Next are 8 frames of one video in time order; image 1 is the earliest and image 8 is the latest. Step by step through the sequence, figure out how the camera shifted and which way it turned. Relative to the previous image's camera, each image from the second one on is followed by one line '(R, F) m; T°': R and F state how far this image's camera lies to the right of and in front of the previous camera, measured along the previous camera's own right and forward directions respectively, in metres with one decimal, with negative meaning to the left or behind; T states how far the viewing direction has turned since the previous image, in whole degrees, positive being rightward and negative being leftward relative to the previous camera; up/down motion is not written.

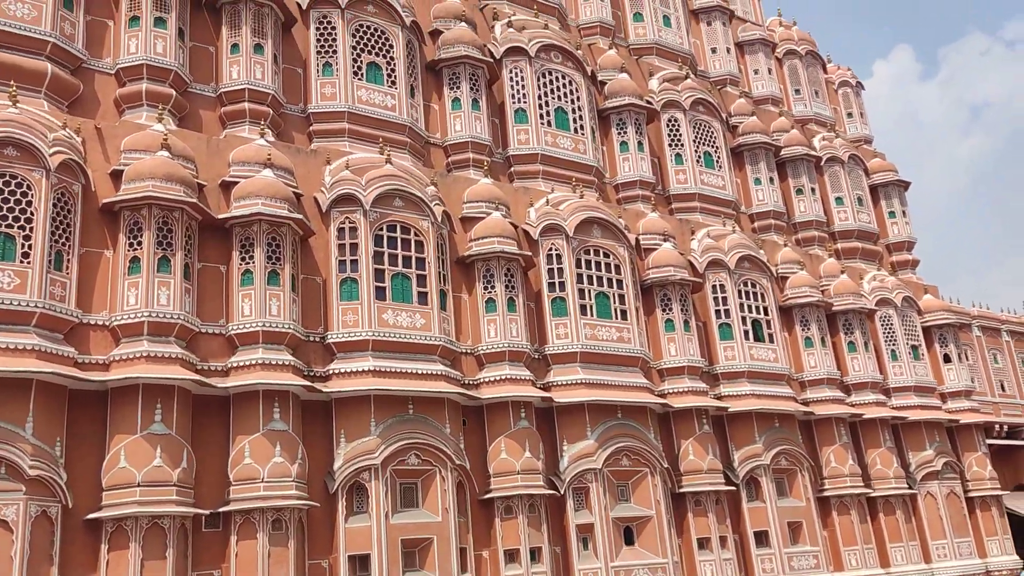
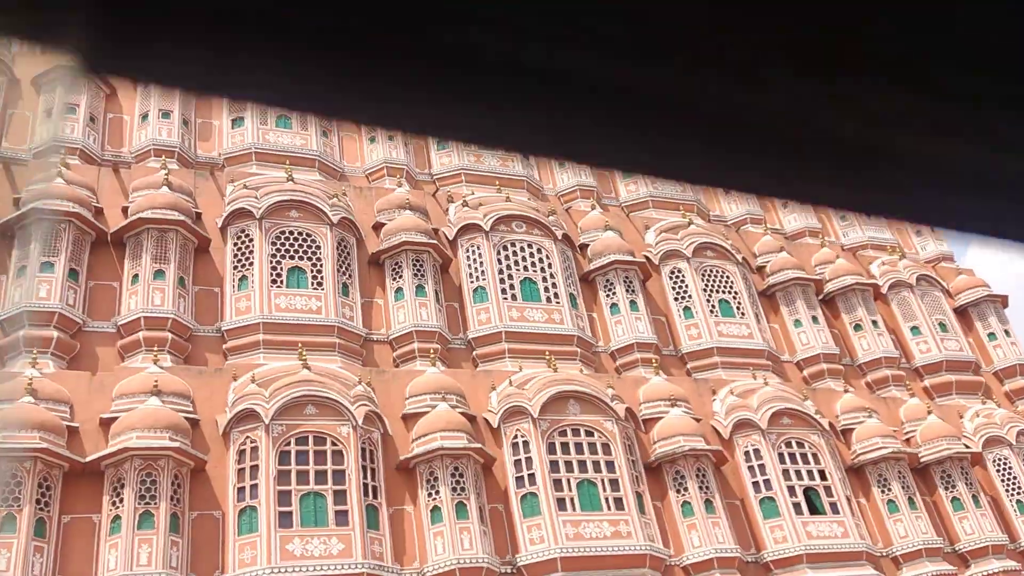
(+3.2, +2.2) m; -10°
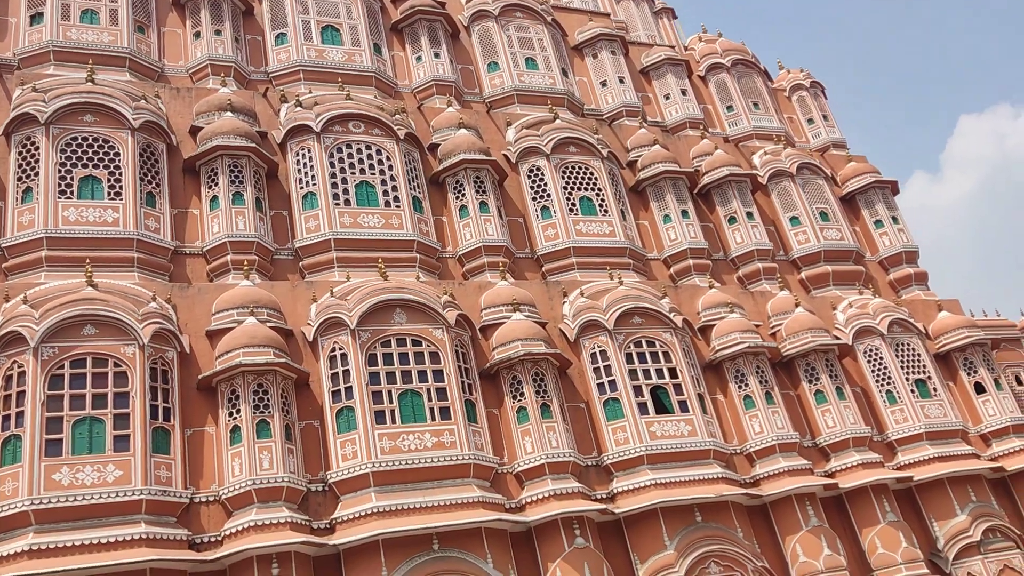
(+2.3, +0.9) m; +2°
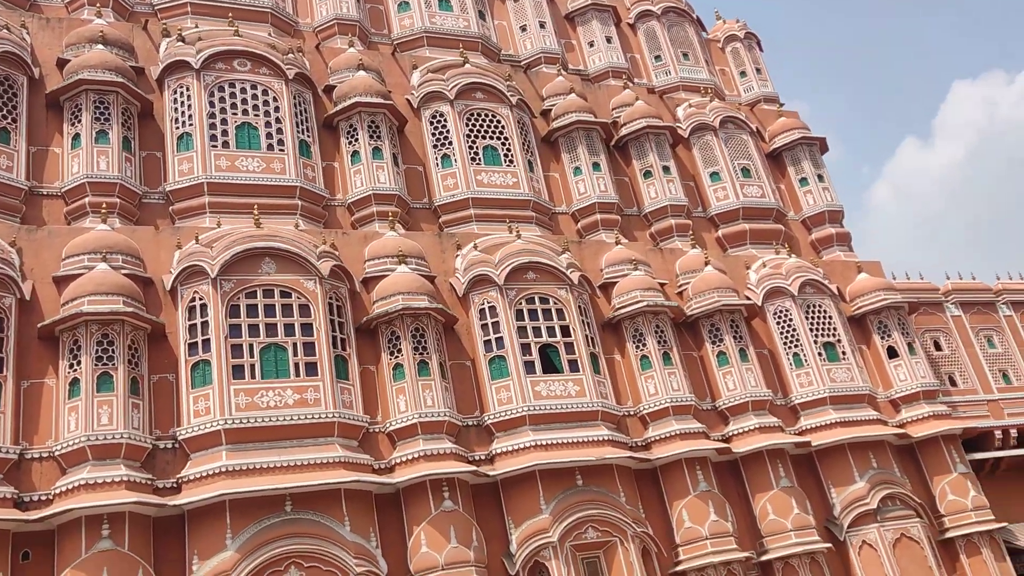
(+1.5, +0.6) m; +1°
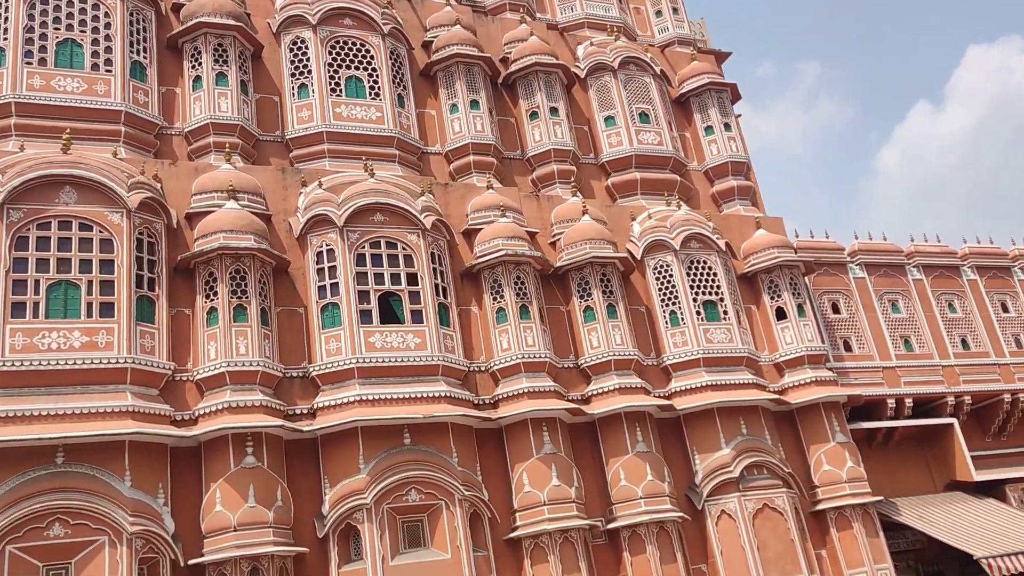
(+2.2, +1.0) m; +1°
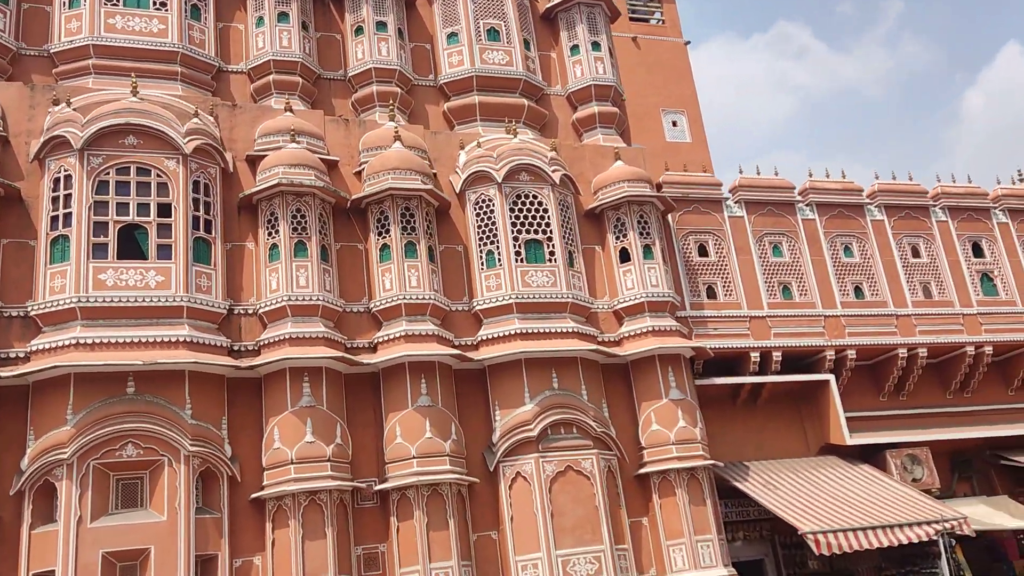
(+3.6, +1.5) m; -3°
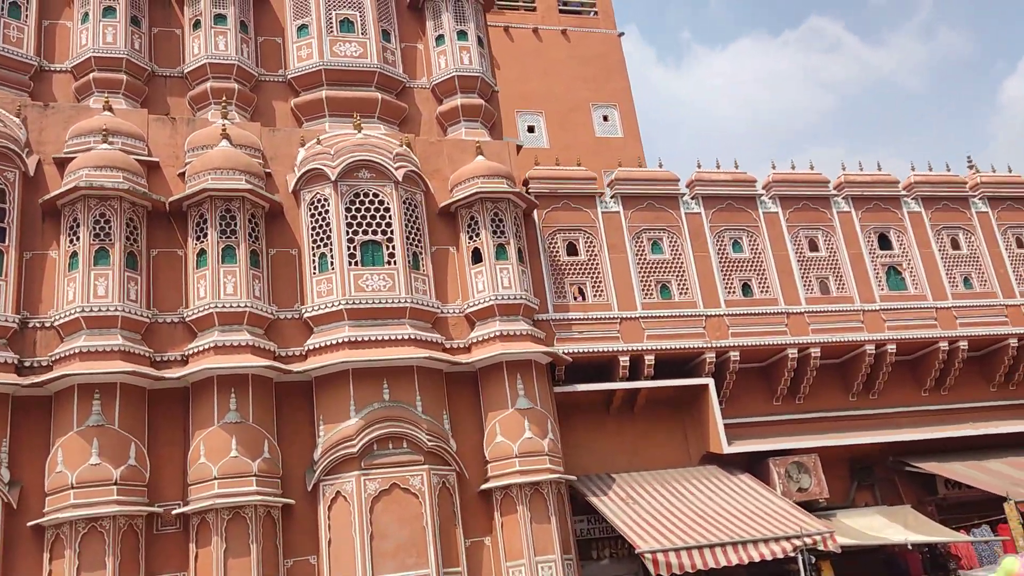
(+2.5, +0.9) m; -1°
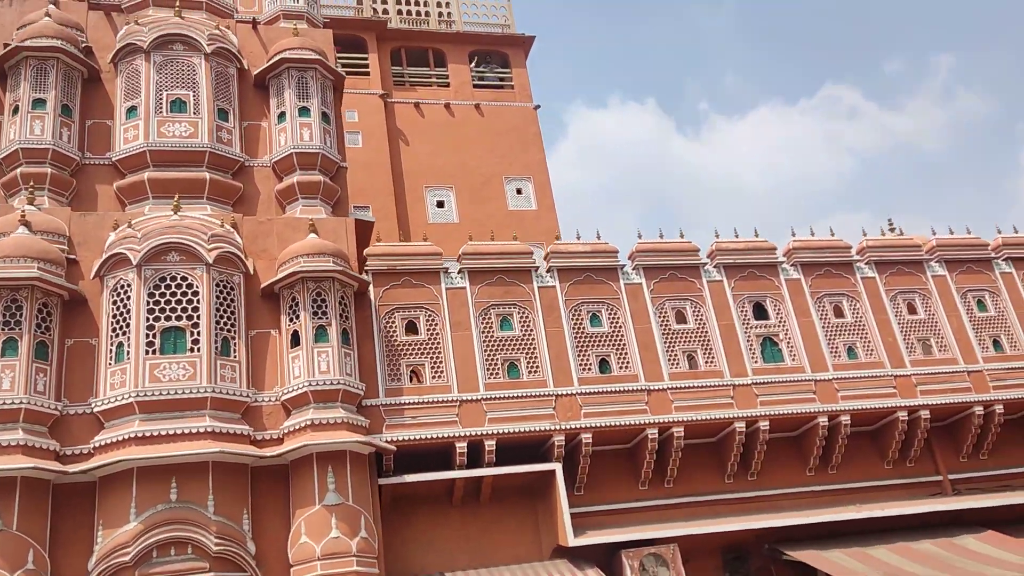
(+2.6, +0.7) m; -1°
